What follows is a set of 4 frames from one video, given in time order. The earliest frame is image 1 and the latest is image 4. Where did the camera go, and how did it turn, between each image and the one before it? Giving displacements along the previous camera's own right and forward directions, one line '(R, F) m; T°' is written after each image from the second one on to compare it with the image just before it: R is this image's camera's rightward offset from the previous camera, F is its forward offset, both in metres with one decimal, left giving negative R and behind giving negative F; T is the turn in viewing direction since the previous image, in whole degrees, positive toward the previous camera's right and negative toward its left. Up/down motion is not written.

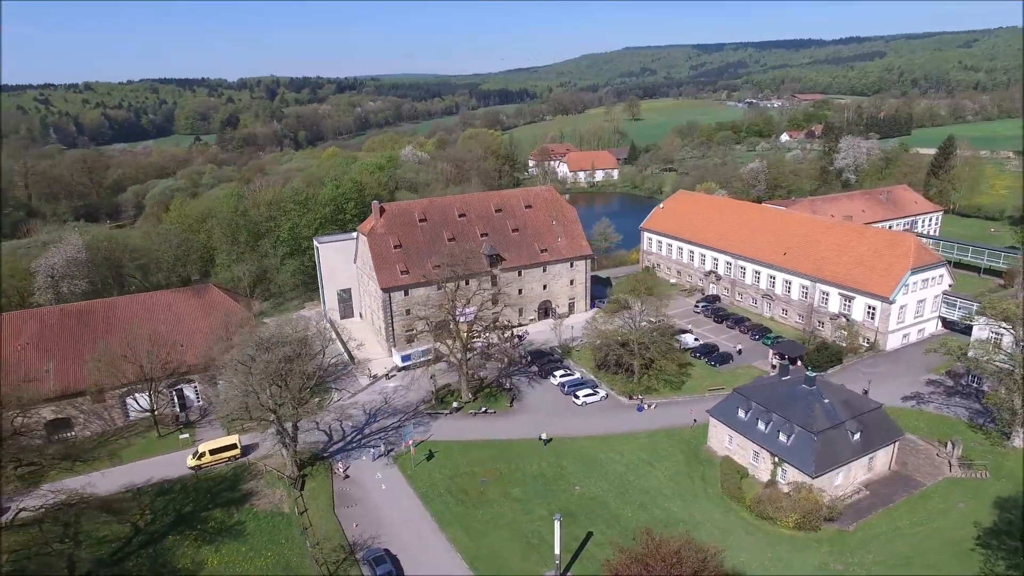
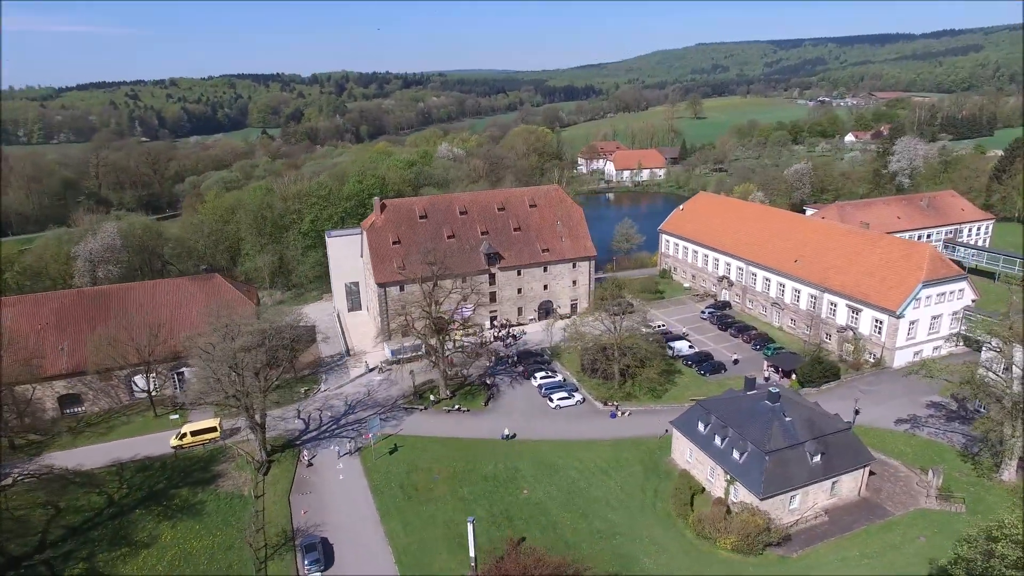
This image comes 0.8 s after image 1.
(+5.5, +0.4) m; -6°
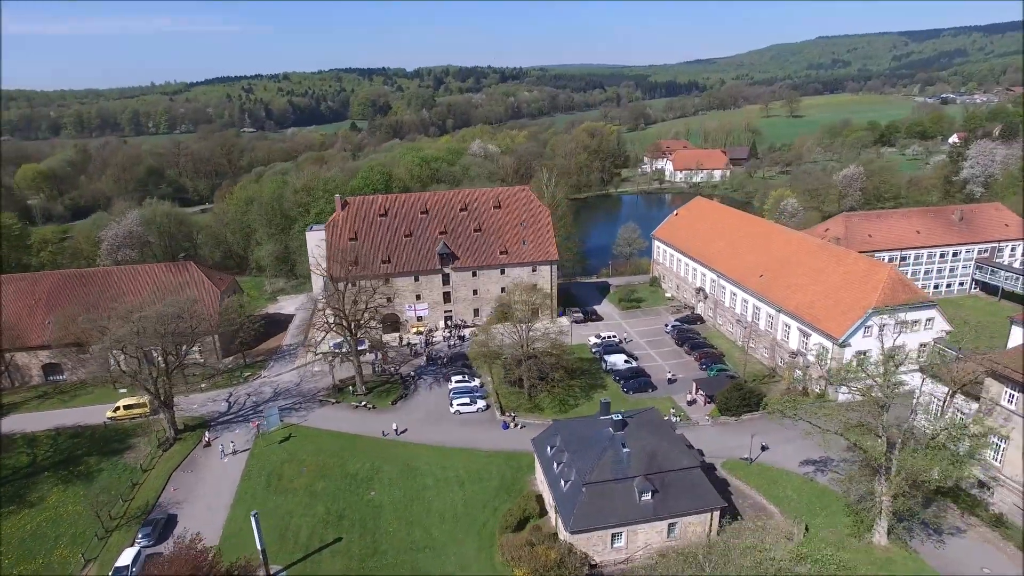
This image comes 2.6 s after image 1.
(+12.1, +1.6) m; -10°
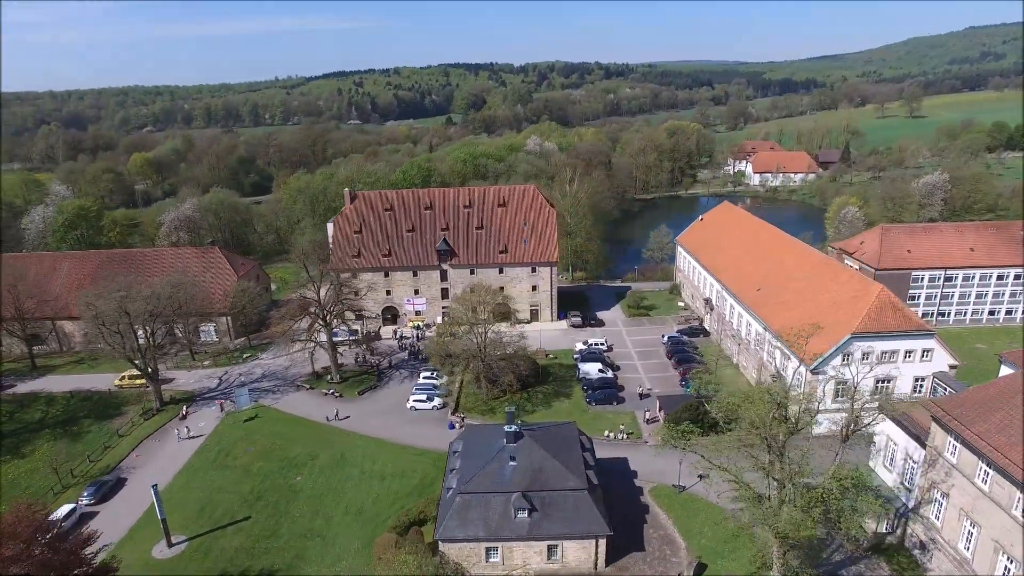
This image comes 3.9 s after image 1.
(+8.8, +1.4) m; -10°
